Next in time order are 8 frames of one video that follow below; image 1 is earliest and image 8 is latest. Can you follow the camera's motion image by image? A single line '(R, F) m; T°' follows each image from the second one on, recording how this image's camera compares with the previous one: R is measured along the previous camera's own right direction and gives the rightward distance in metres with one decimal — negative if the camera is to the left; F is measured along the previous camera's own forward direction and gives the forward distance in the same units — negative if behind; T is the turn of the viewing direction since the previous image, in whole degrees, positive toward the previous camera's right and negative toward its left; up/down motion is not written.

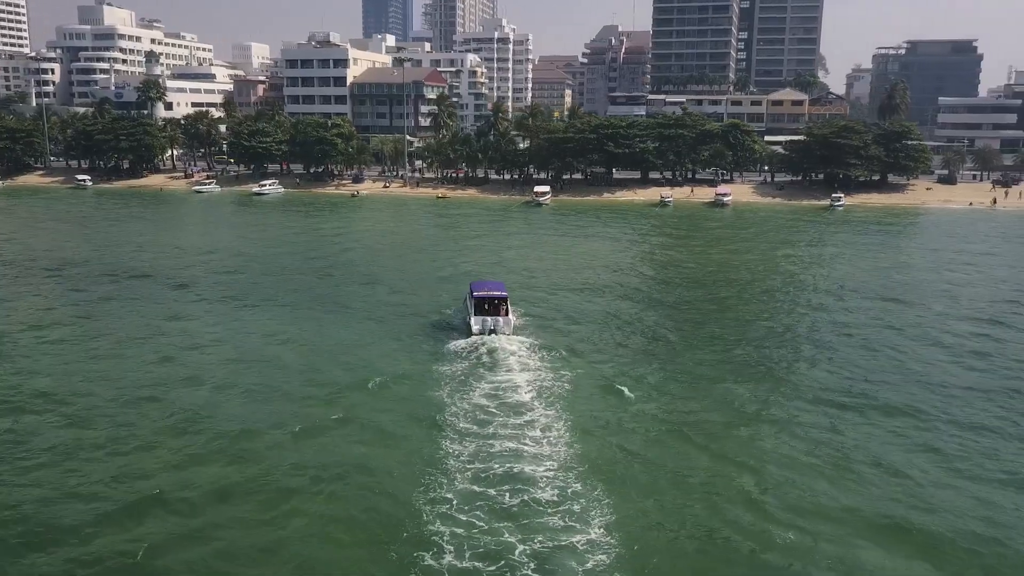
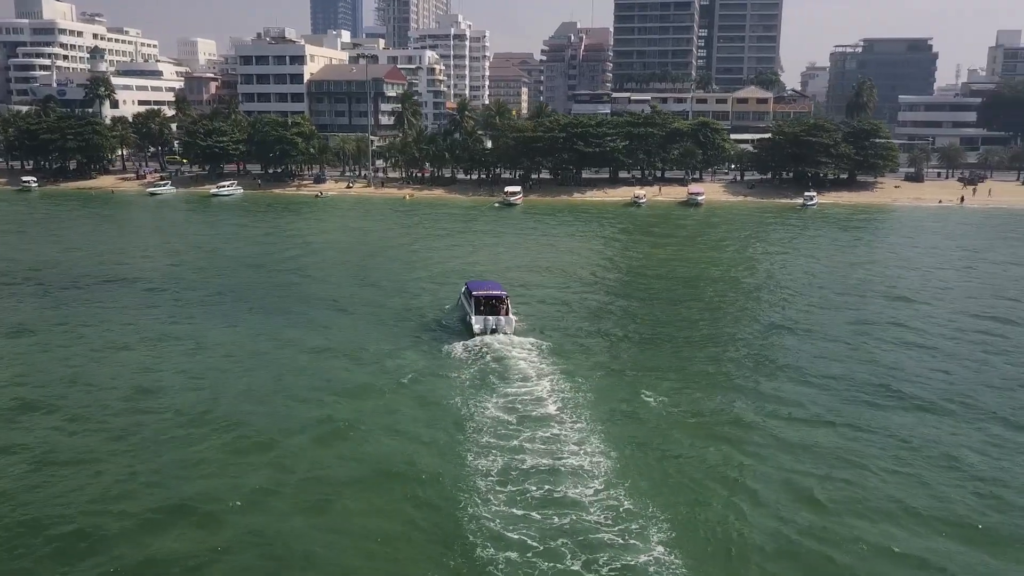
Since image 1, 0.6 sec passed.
(-2.9, +1.3) m; +4°
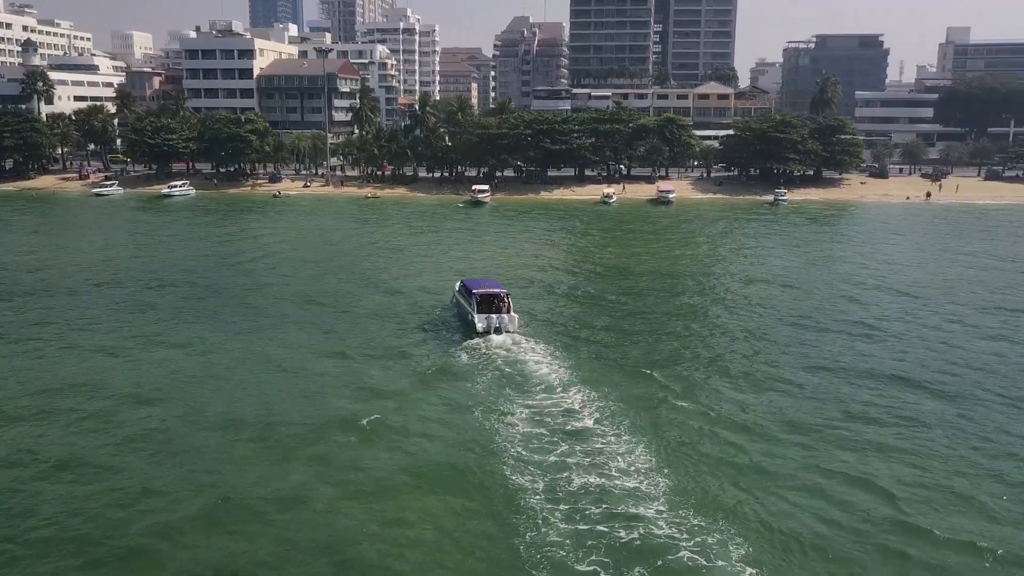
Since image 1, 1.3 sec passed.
(-3.5, +1.7) m; +4°
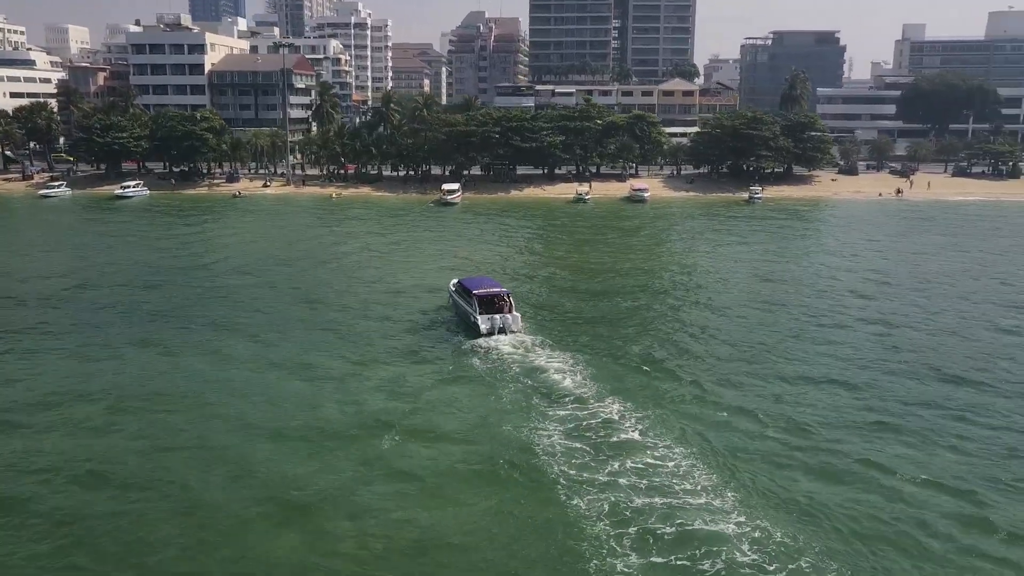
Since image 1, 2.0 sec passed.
(-3.4, +1.8) m; +4°
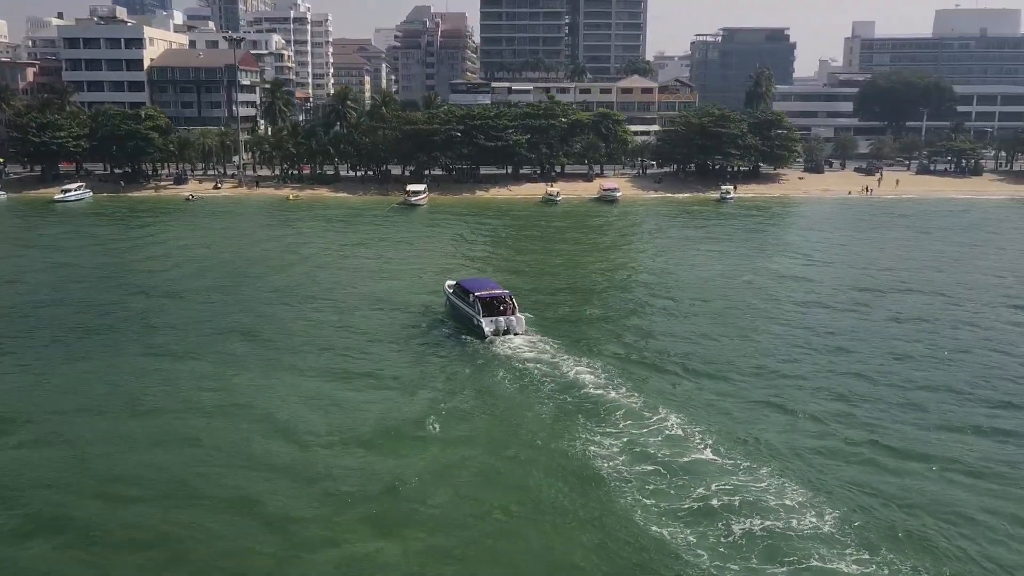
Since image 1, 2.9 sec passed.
(-4.2, +2.5) m; +5°
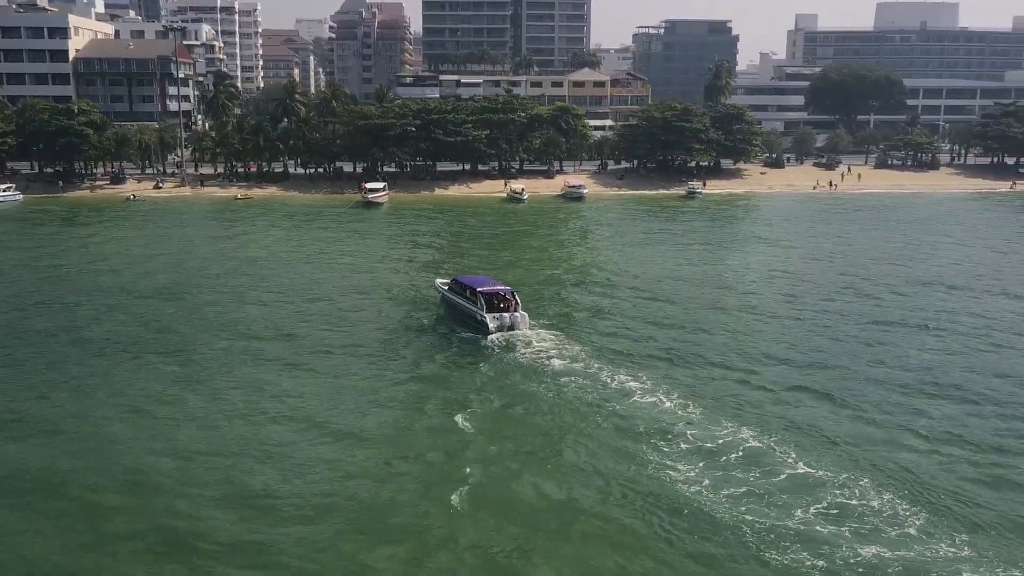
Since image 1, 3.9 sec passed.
(-4.4, +2.8) m; +5°
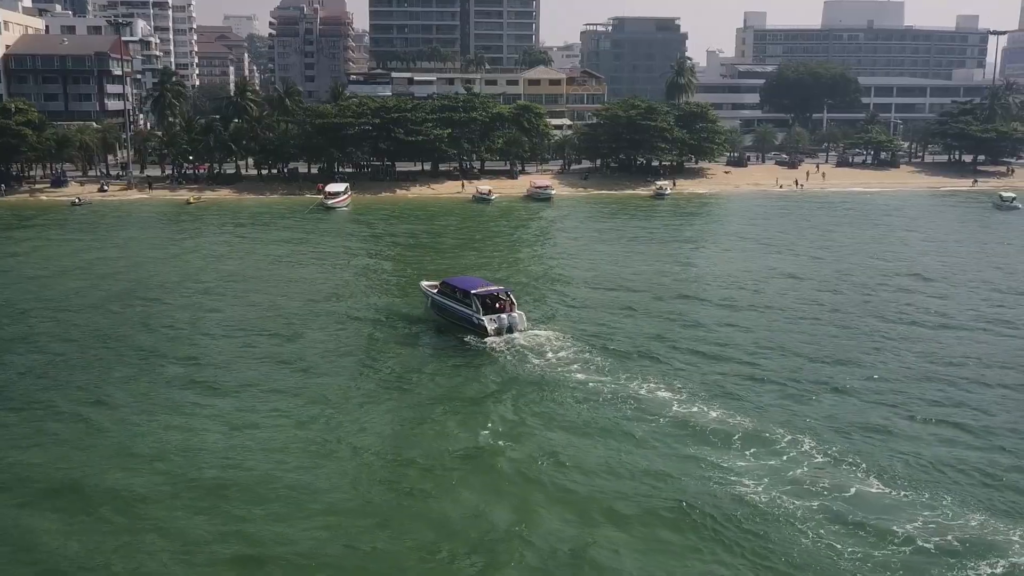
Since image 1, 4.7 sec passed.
(-3.5, +2.3) m; +5°
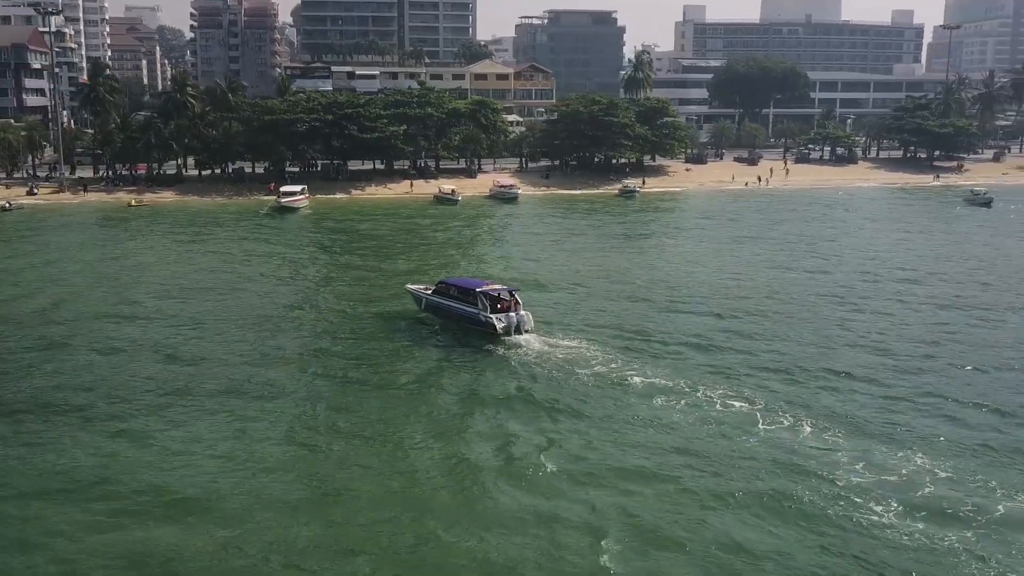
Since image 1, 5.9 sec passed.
(-4.9, +3.5) m; +6°
